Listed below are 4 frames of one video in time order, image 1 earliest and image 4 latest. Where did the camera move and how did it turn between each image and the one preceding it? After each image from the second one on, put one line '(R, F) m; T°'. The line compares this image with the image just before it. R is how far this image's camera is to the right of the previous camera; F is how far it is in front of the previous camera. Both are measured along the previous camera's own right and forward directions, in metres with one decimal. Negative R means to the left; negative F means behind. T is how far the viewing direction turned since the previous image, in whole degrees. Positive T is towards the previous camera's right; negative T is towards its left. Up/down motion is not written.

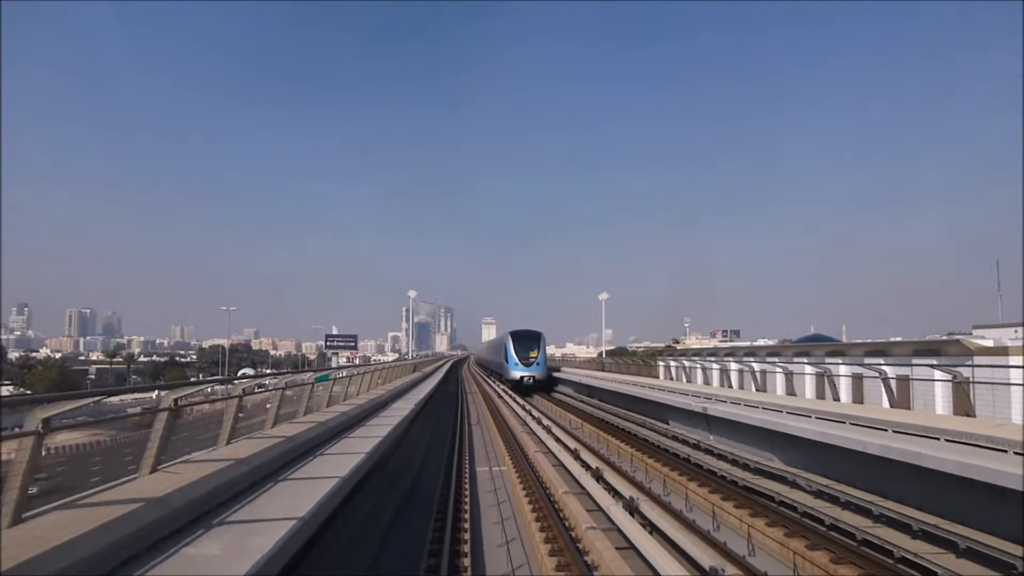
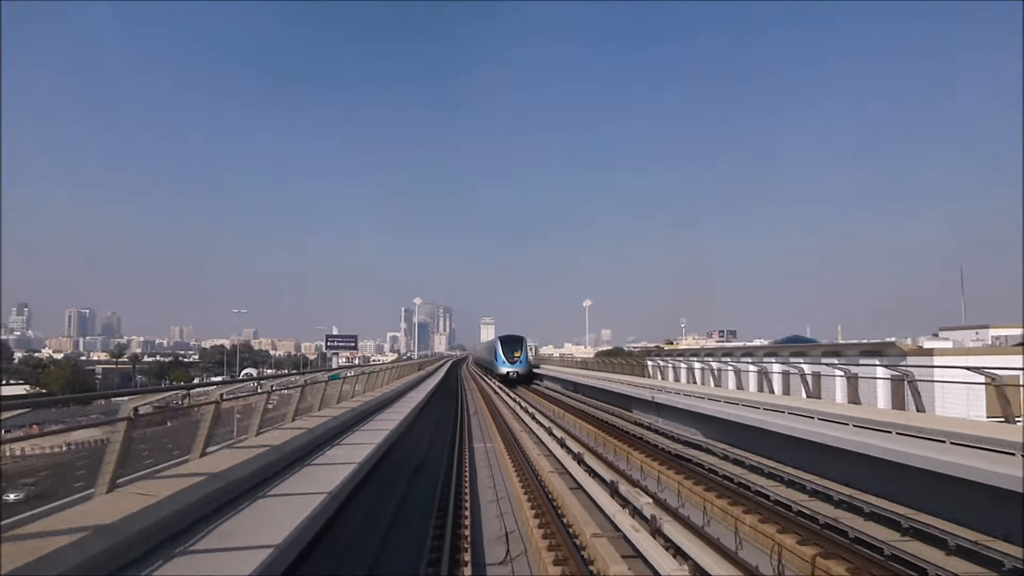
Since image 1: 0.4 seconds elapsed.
(0.0, -0.2) m; 0°
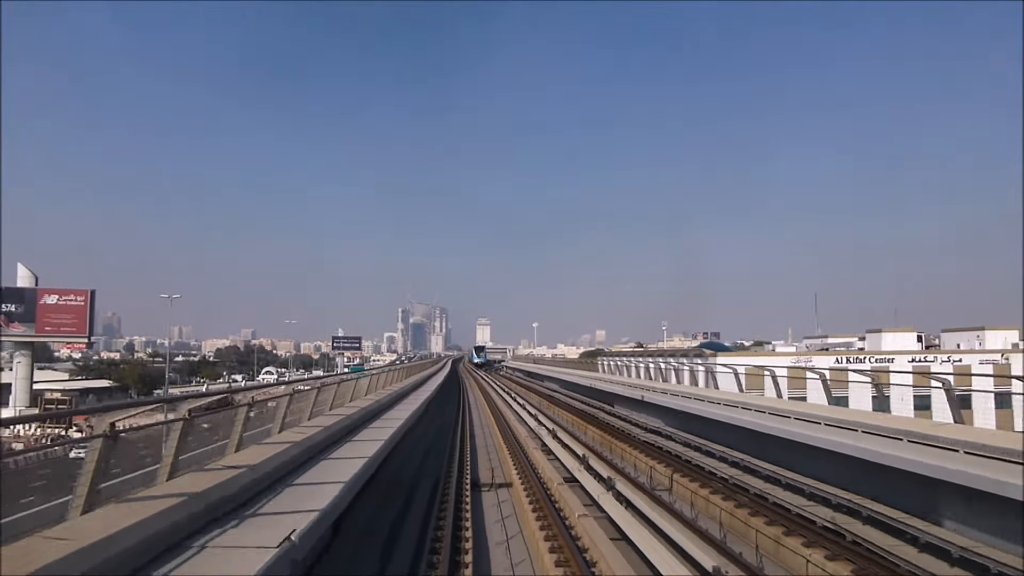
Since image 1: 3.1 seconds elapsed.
(+0.1, -1.2) m; 0°
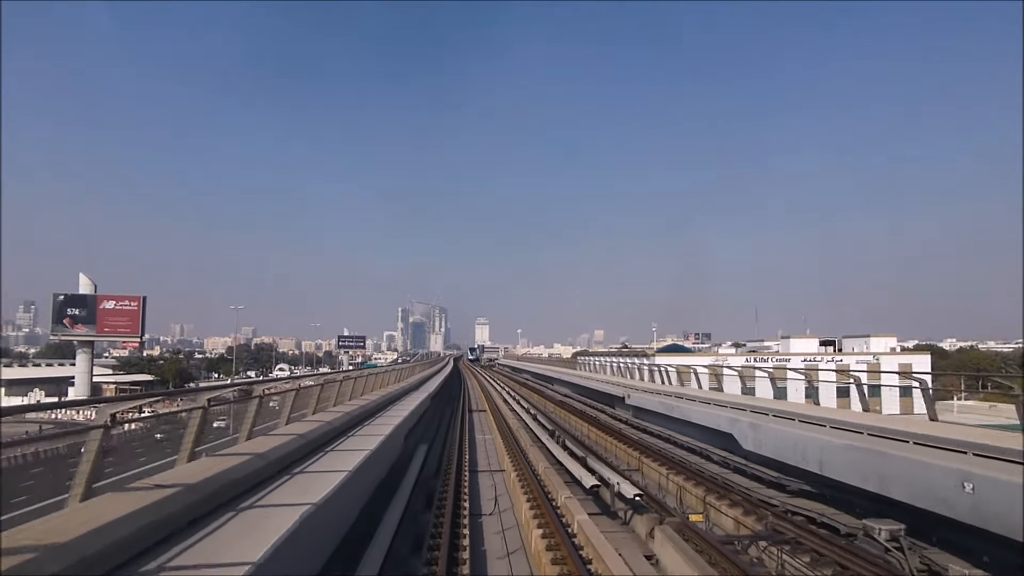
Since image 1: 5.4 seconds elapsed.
(+0.1, -0.9) m; 0°
